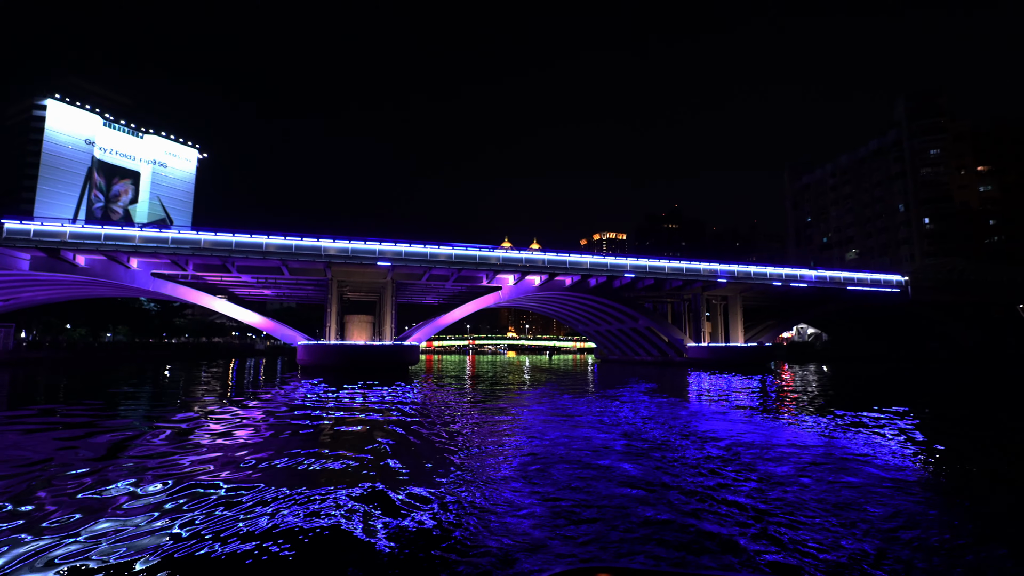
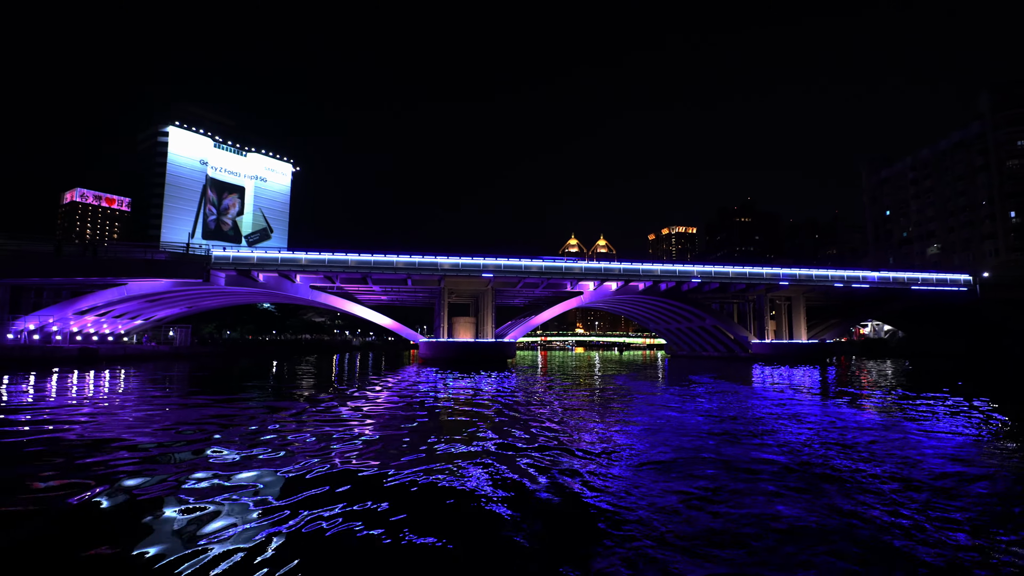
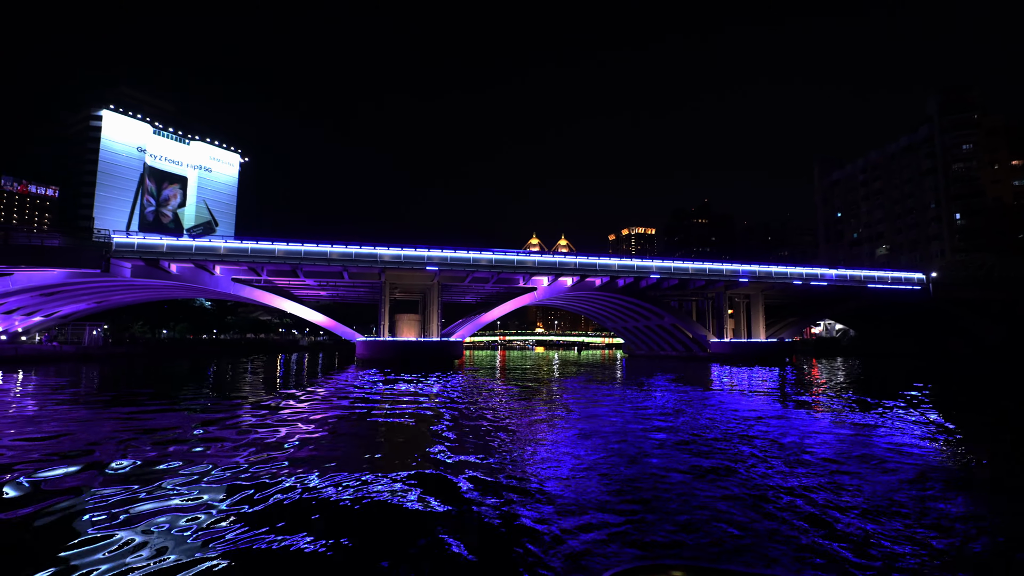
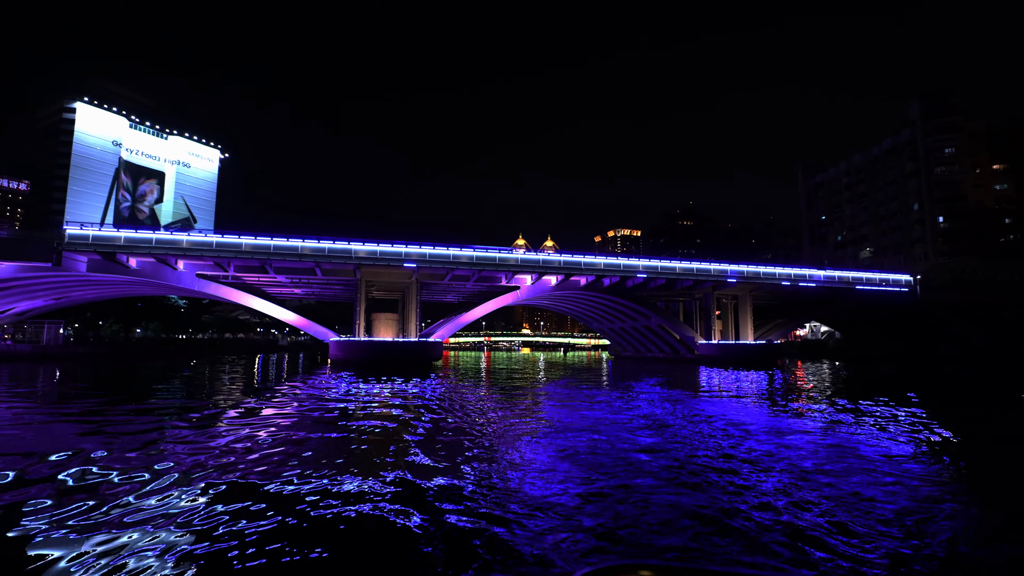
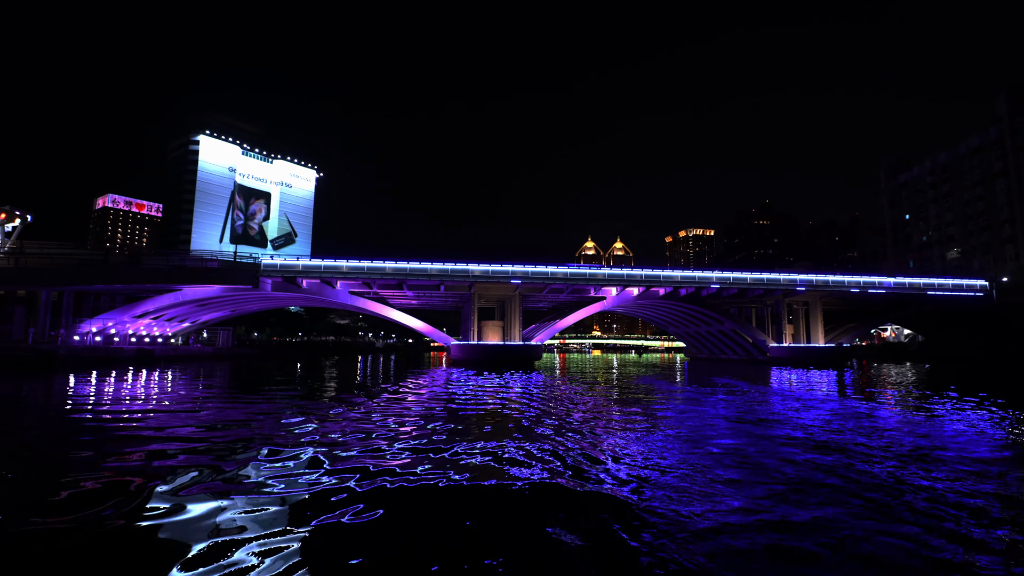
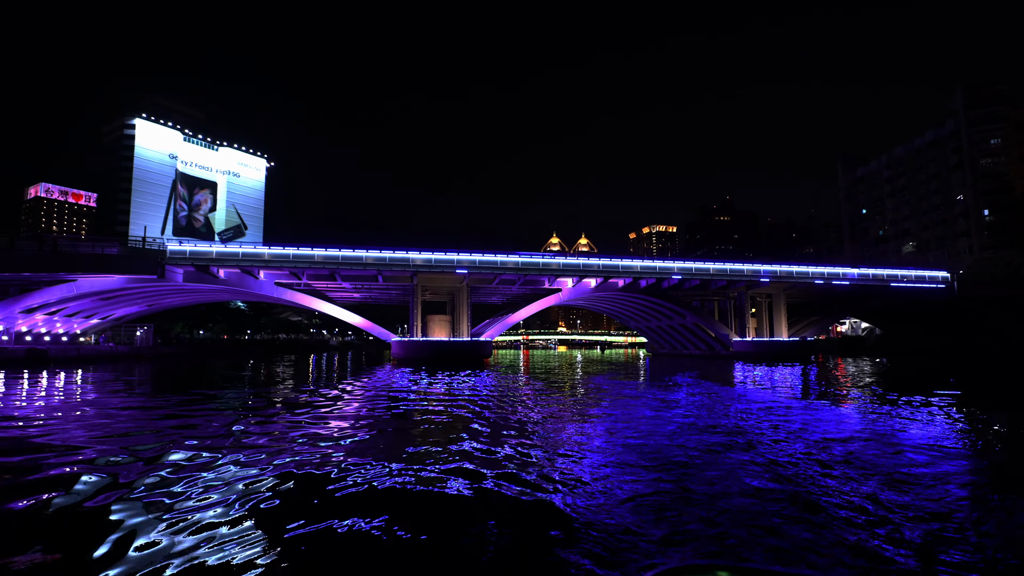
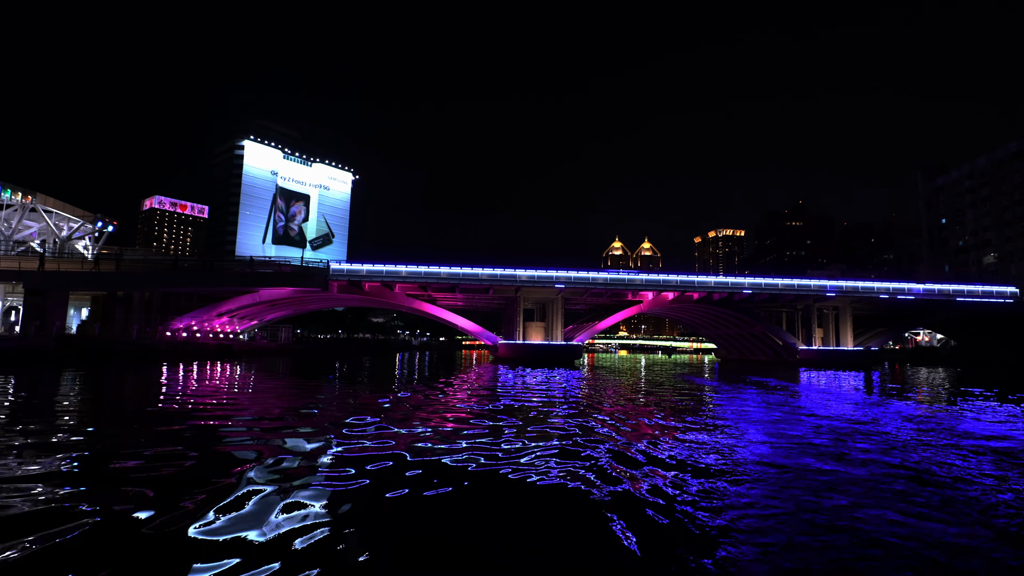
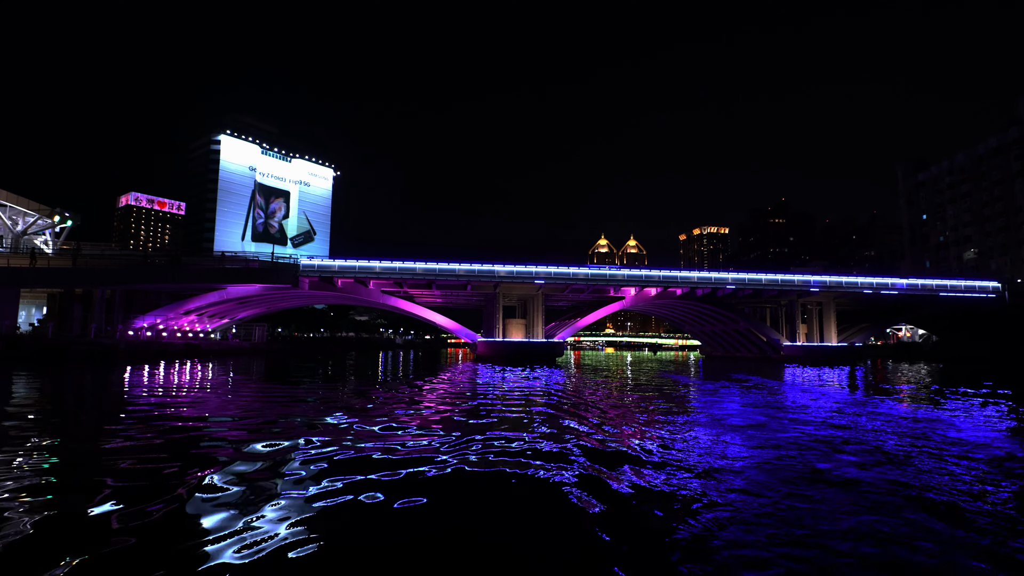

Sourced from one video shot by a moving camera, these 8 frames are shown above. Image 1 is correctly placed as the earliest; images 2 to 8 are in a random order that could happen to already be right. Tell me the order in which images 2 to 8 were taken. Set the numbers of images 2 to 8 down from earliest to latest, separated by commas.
4, 3, 6, 2, 5, 8, 7
